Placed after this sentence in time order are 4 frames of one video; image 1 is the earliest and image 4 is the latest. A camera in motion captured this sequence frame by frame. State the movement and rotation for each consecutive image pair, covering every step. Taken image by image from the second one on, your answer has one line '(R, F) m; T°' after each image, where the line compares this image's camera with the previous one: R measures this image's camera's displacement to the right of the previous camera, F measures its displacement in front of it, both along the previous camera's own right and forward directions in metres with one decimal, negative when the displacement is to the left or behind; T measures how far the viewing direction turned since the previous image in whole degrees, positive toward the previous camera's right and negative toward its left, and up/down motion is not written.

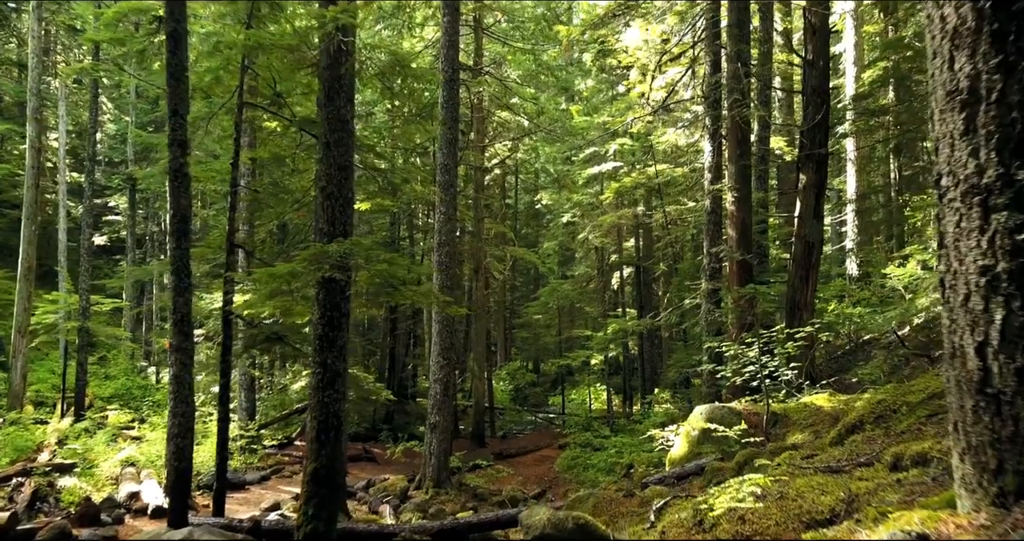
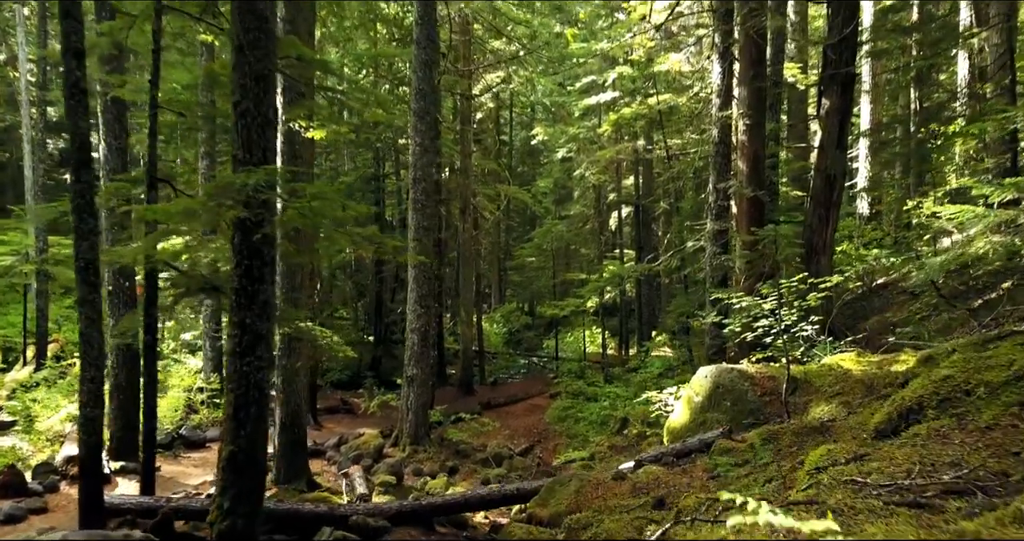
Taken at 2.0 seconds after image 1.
(+0.2, +1.3) m; 0°
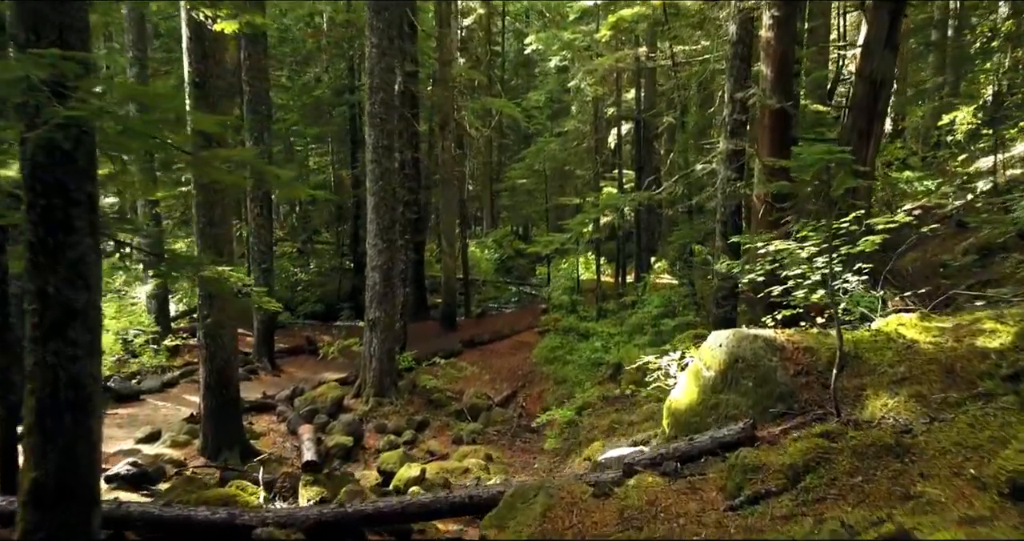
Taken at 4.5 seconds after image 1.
(+0.3, +1.7) m; 0°
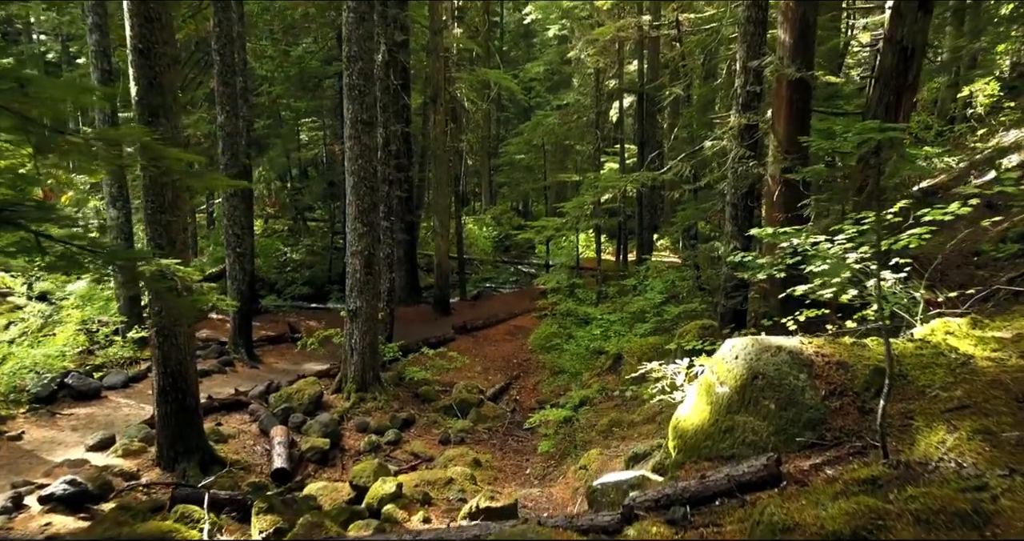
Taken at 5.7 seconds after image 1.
(+0.1, +0.8) m; 0°
